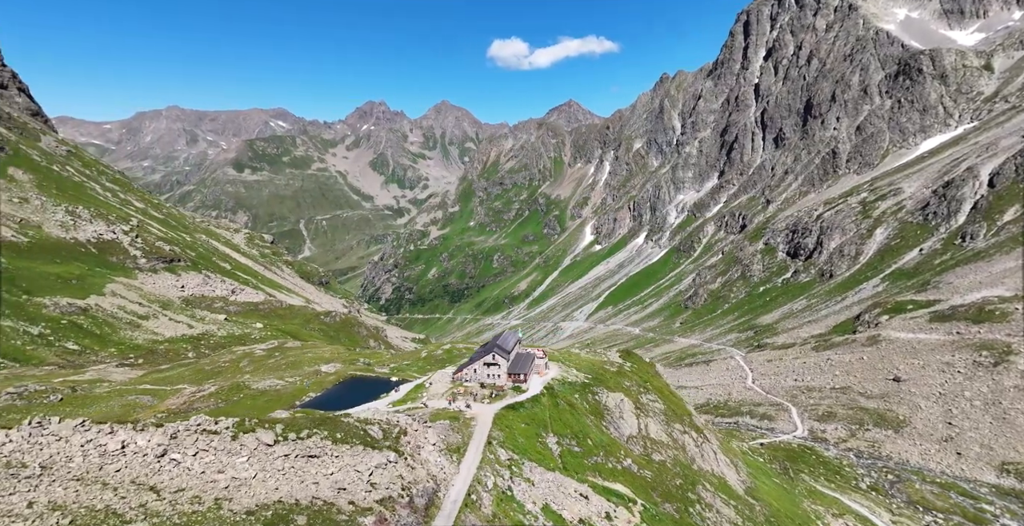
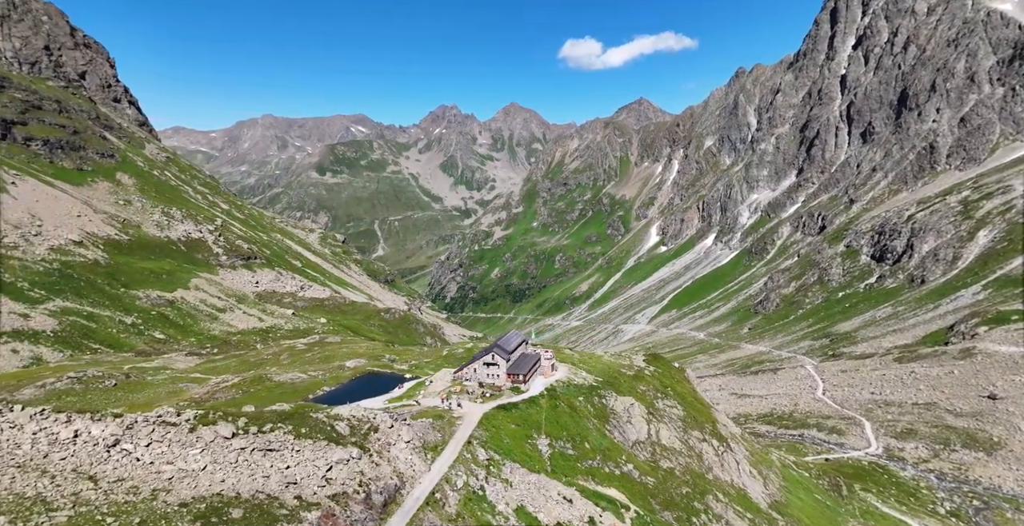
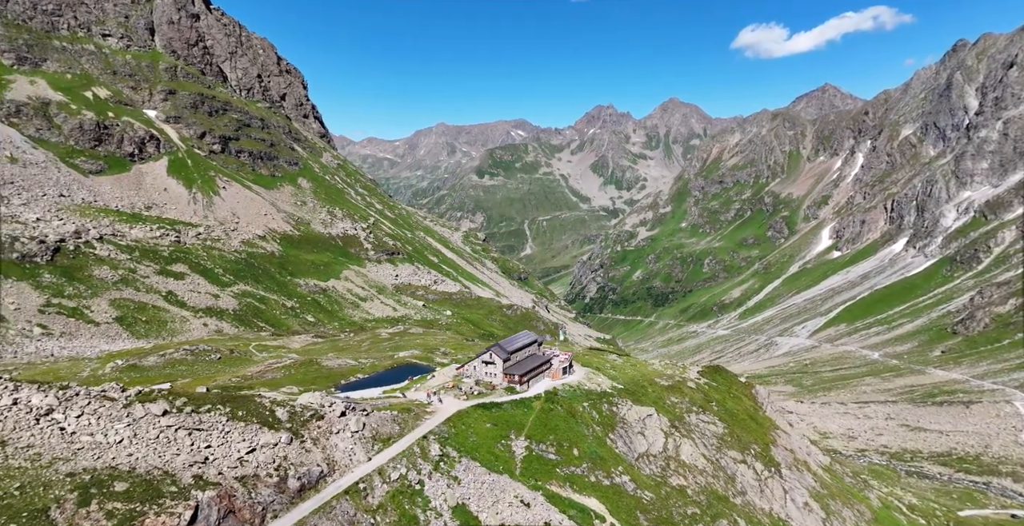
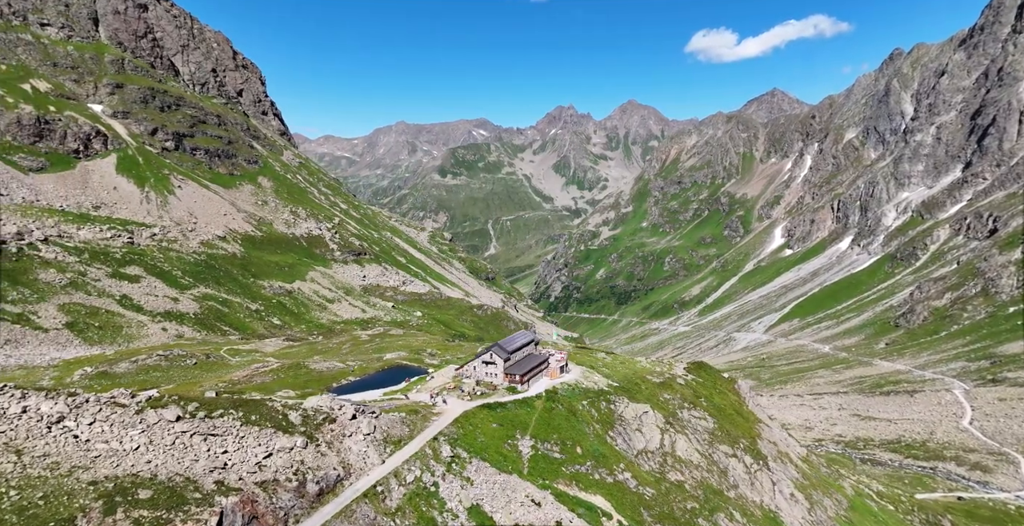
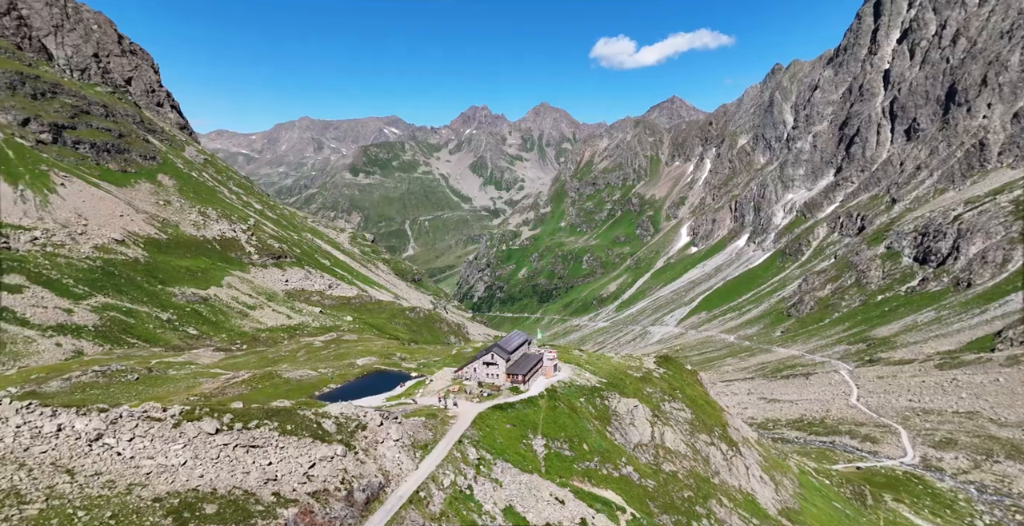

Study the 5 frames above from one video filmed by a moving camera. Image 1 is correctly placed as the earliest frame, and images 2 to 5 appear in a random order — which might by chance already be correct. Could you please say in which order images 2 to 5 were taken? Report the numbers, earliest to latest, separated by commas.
2, 5, 4, 3
